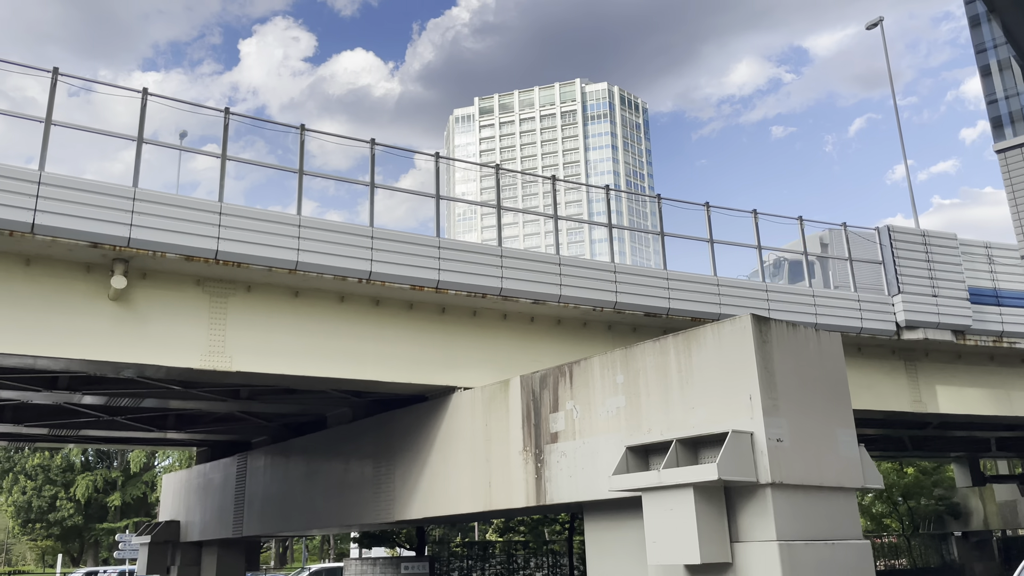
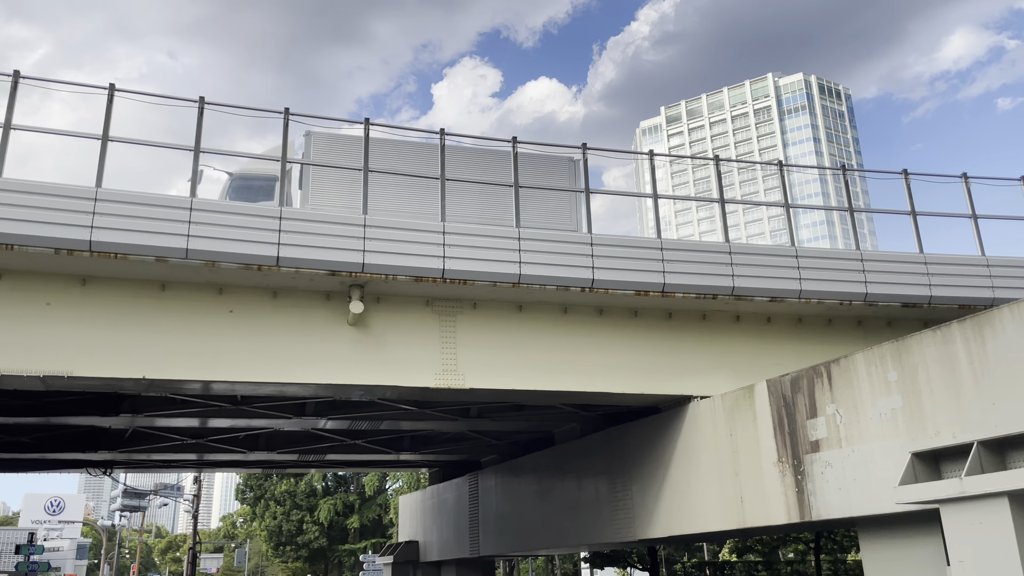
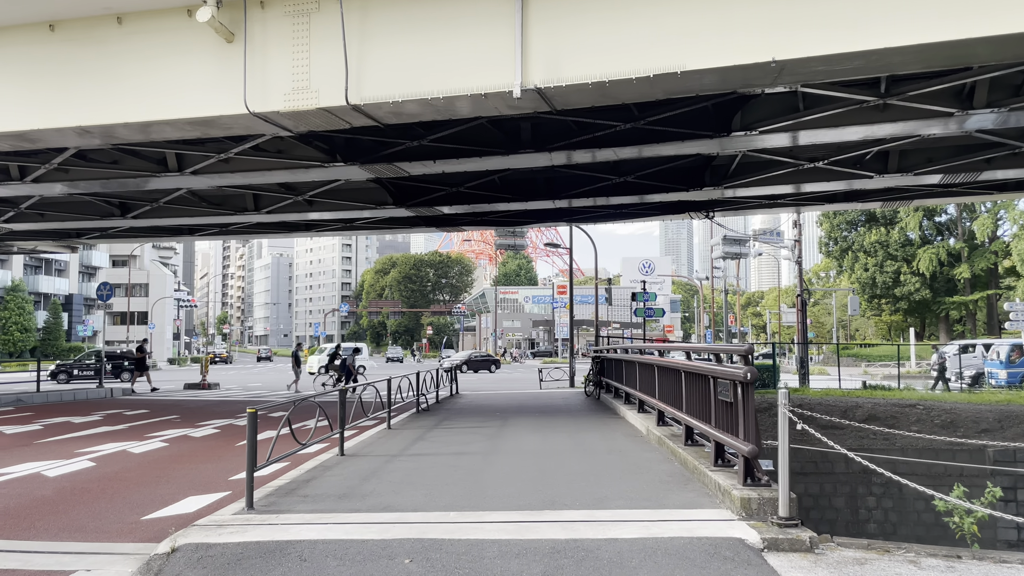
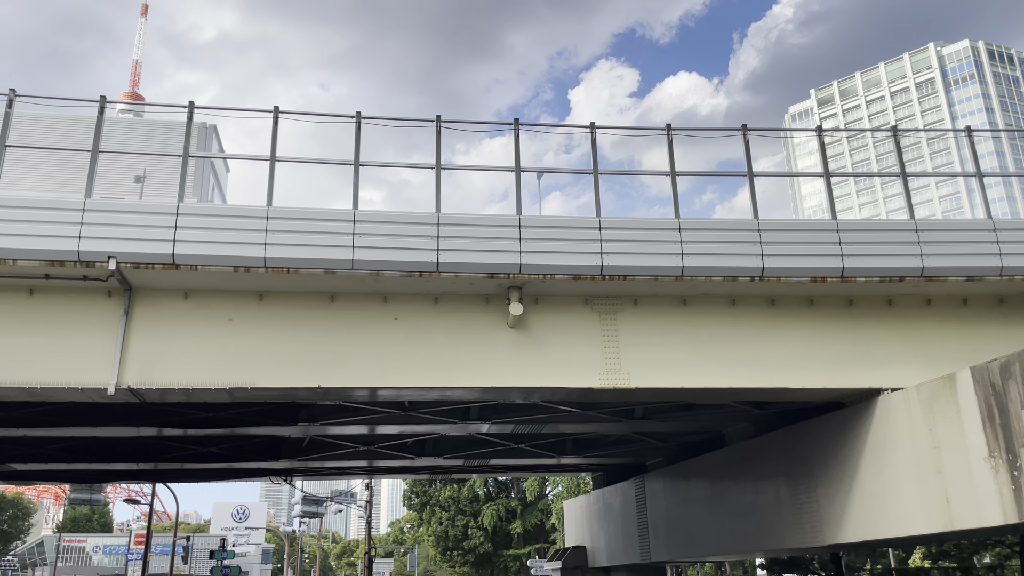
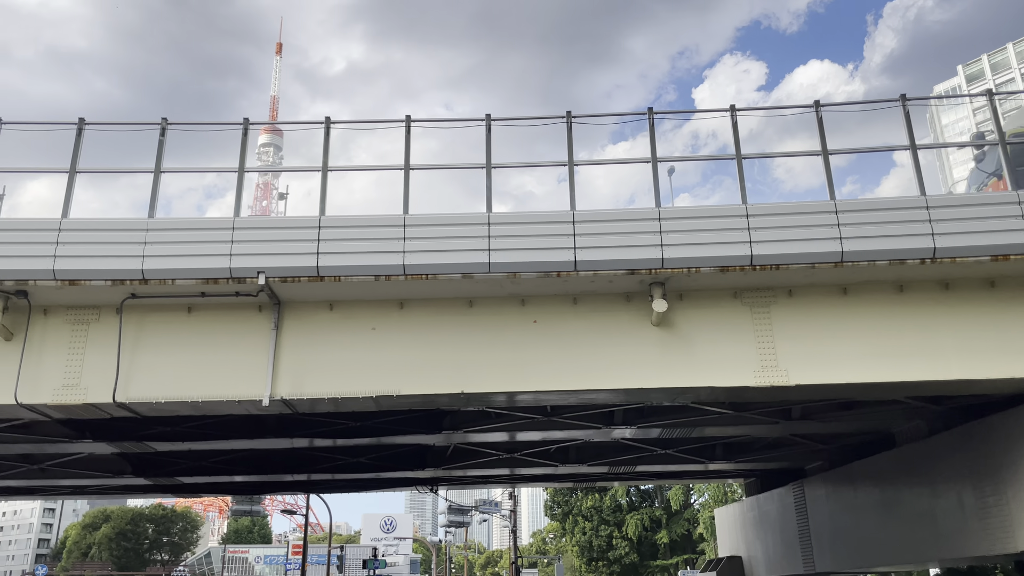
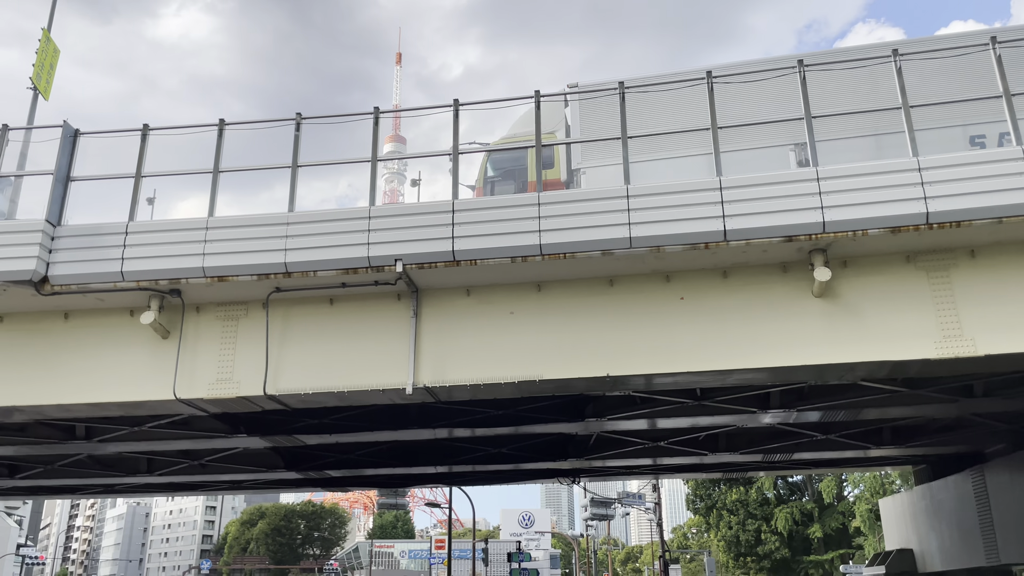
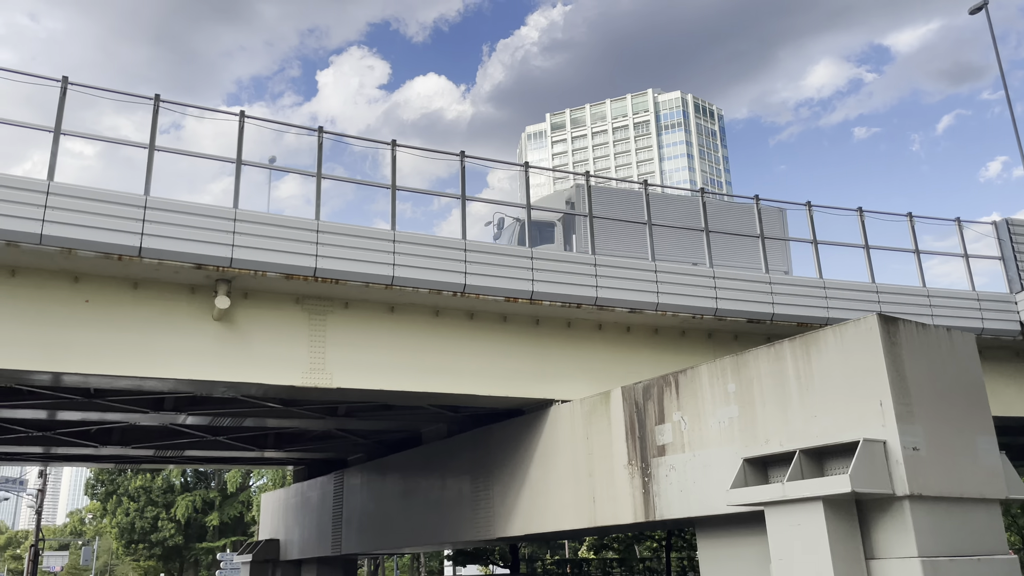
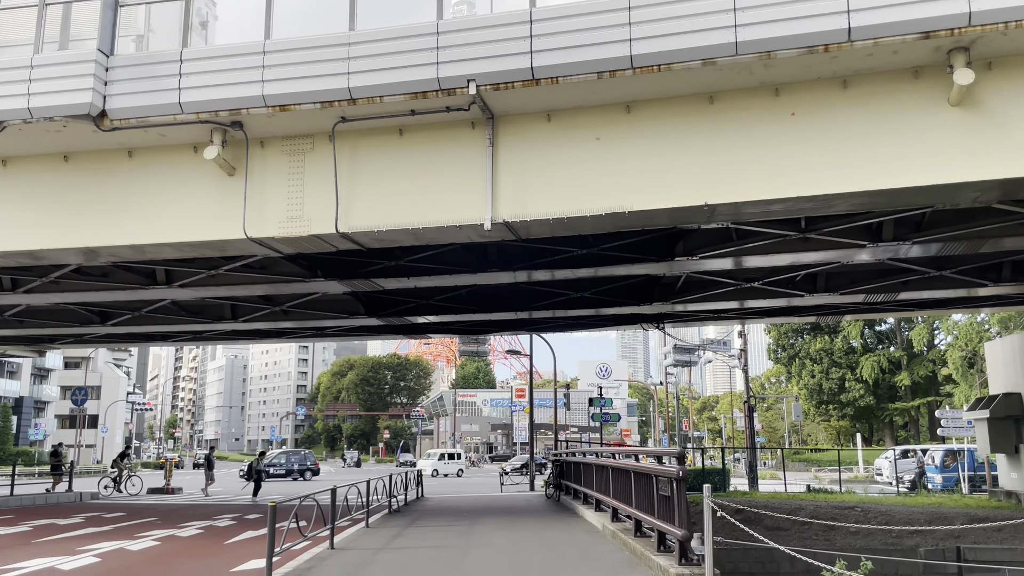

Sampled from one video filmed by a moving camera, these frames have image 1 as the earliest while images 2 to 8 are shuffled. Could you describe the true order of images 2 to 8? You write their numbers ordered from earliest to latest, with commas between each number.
7, 2, 4, 5, 6, 8, 3
